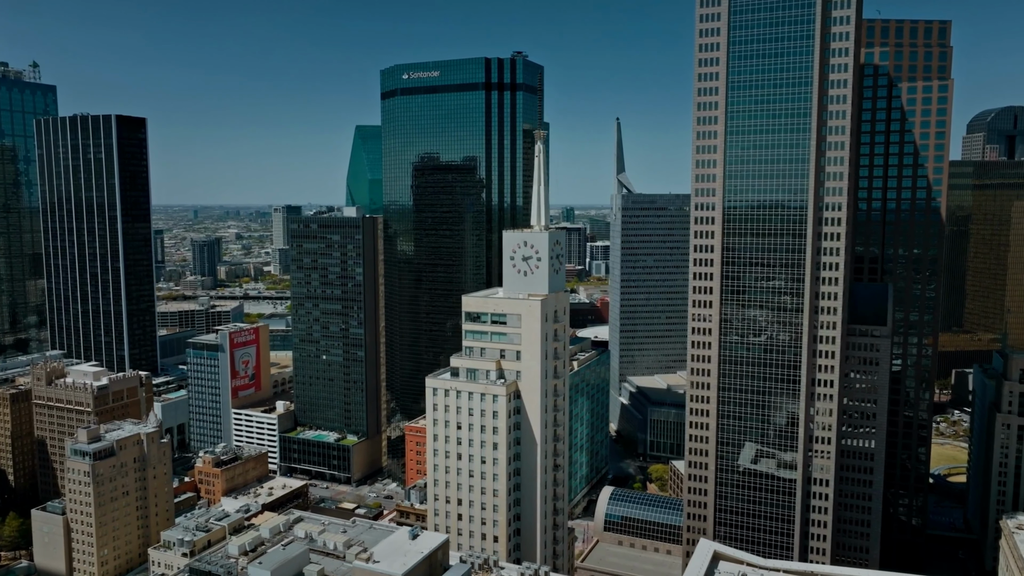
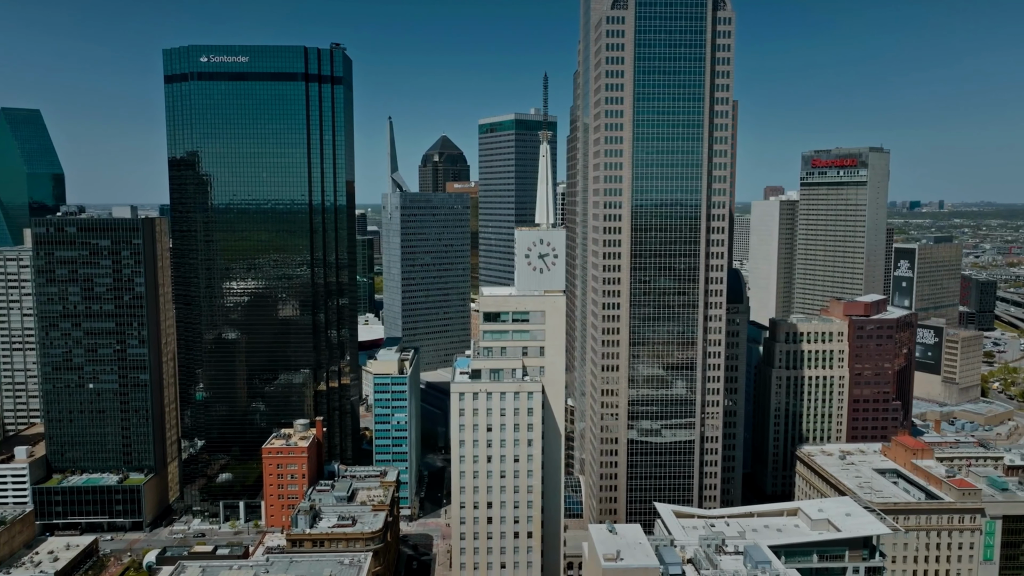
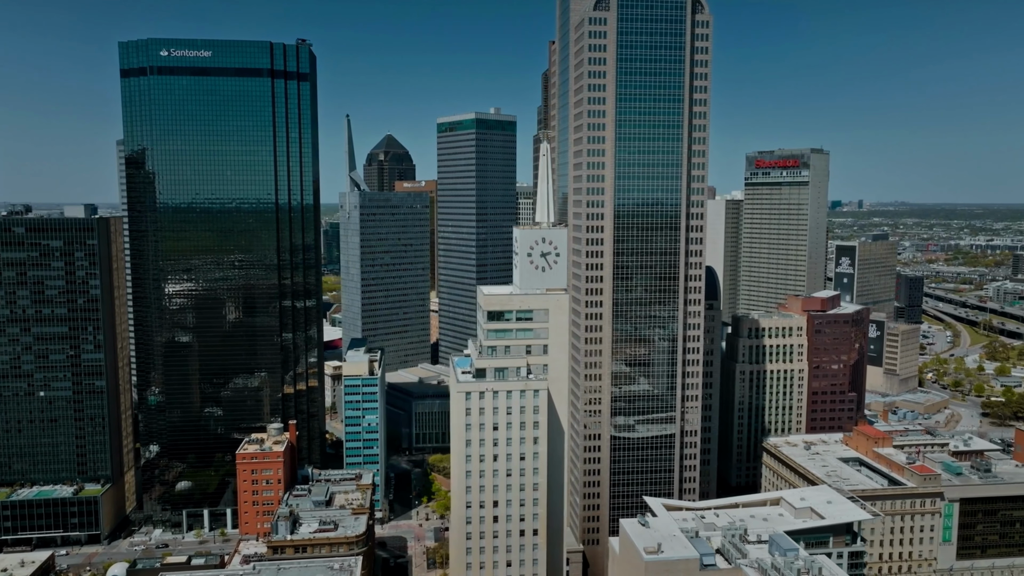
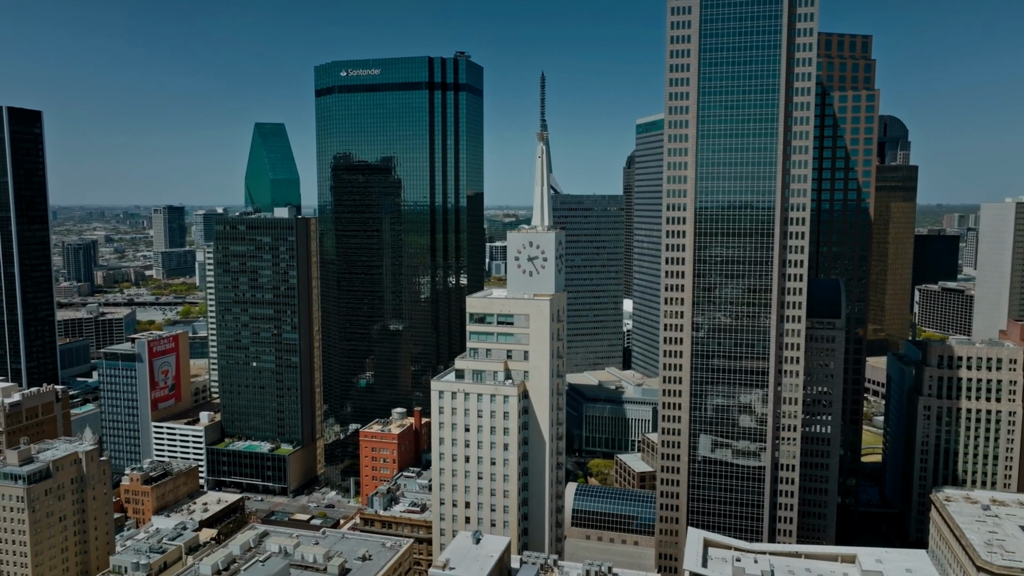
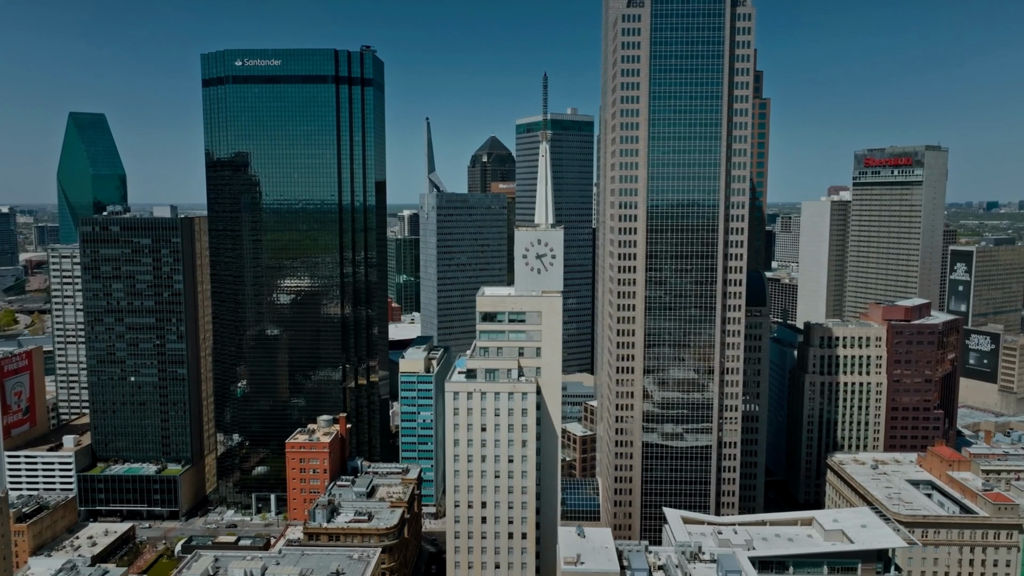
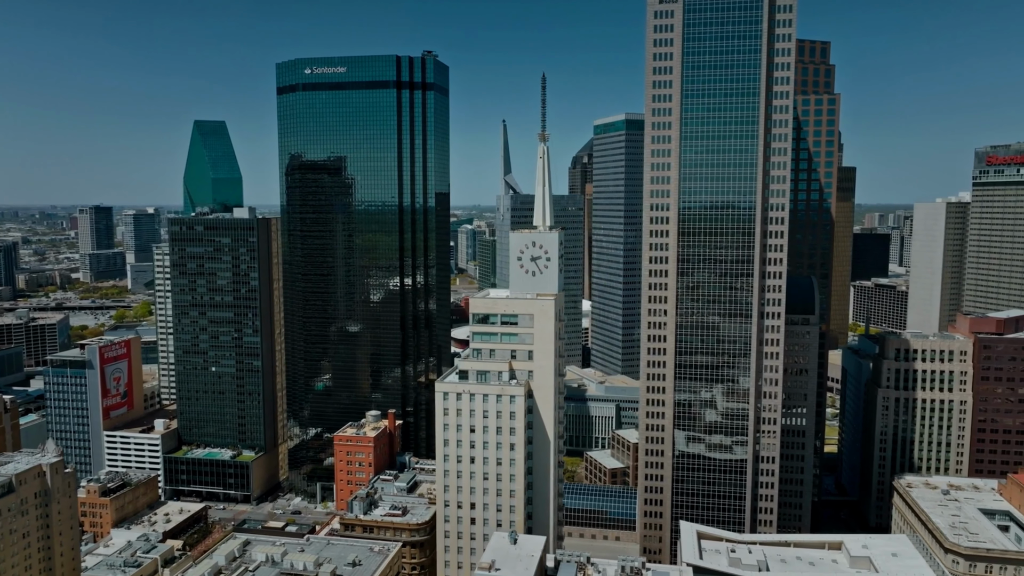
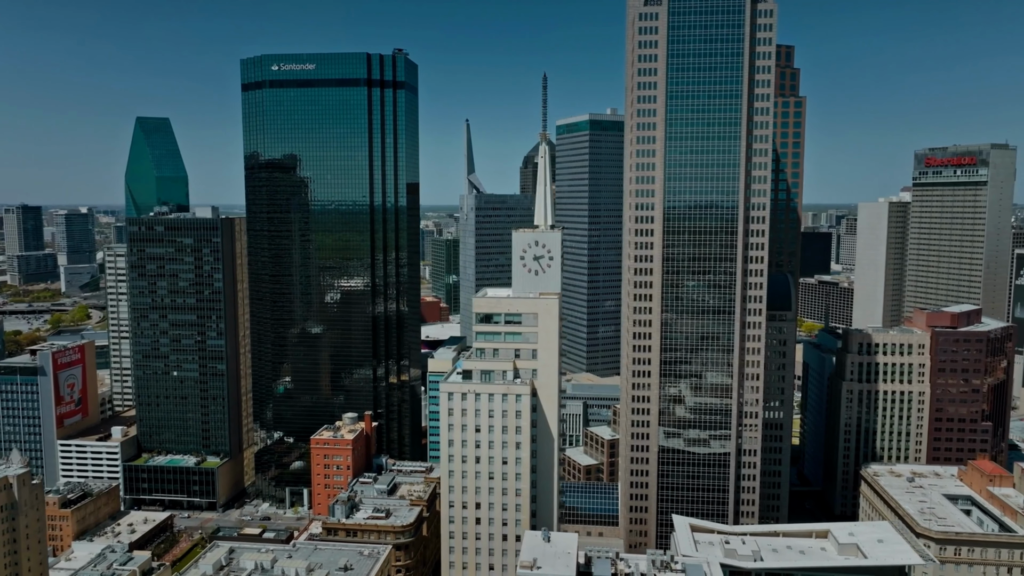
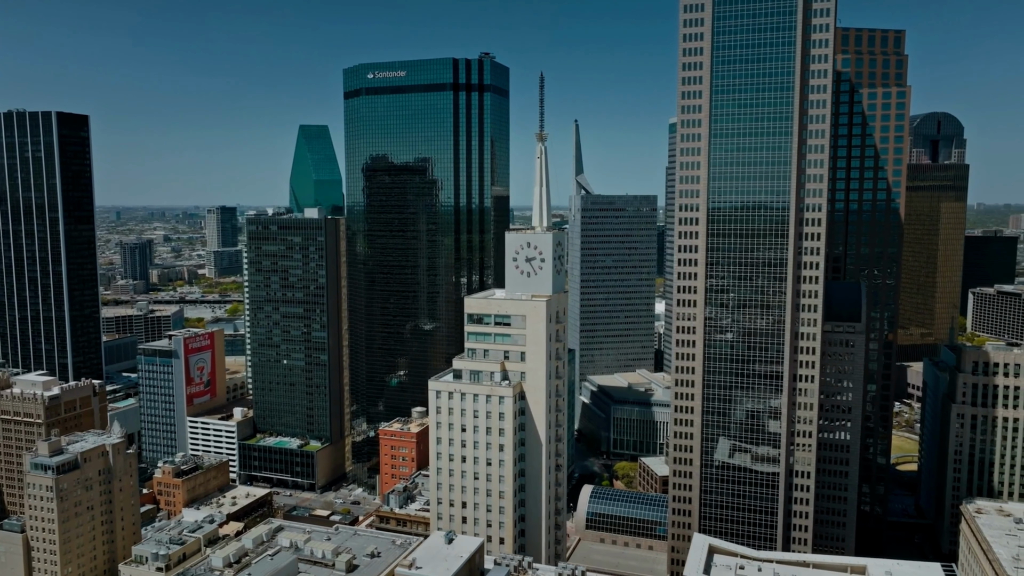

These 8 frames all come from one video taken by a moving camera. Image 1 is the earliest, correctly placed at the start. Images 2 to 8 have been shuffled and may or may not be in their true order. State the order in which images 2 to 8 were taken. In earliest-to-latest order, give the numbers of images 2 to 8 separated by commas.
8, 4, 6, 7, 5, 2, 3
